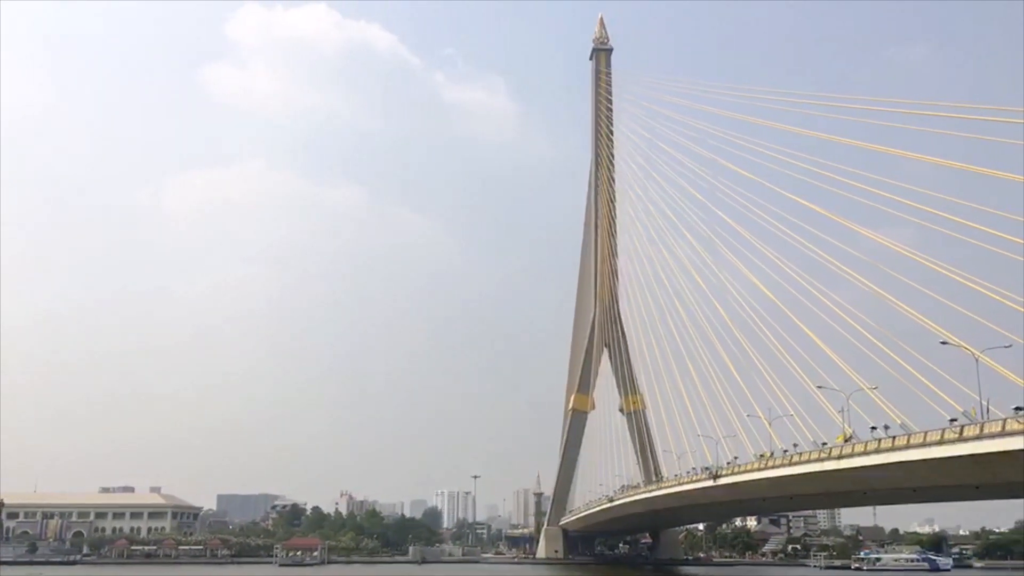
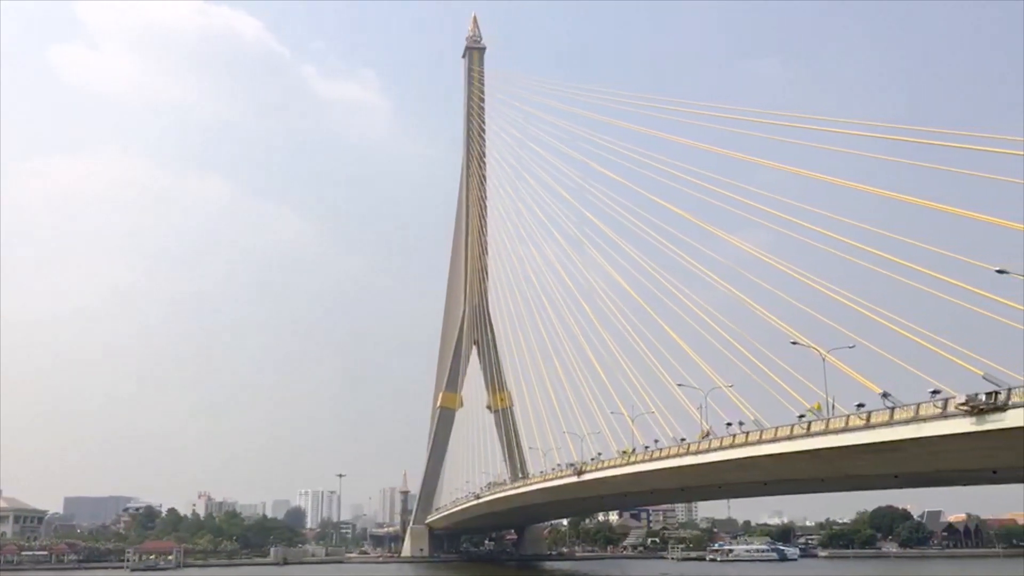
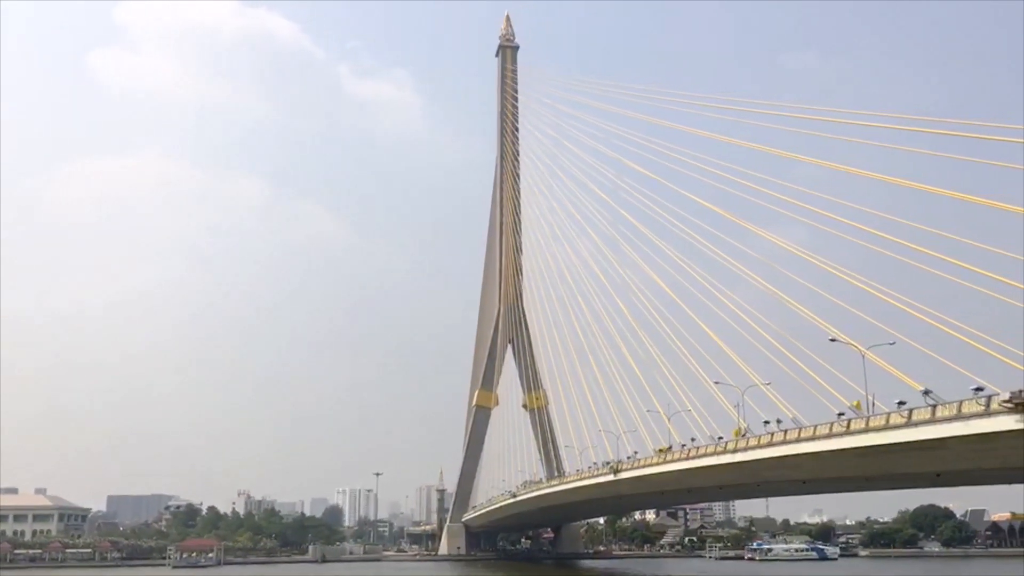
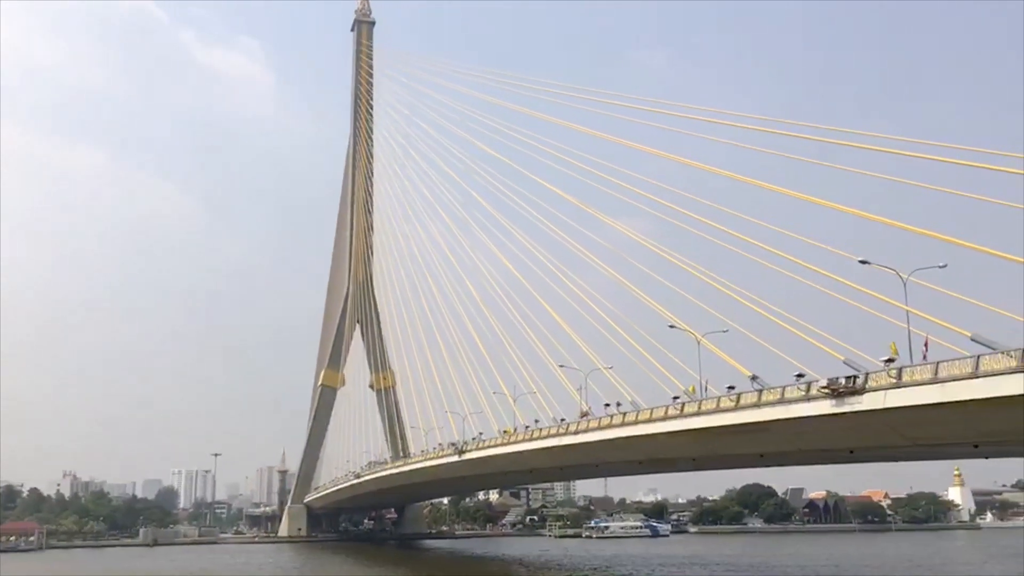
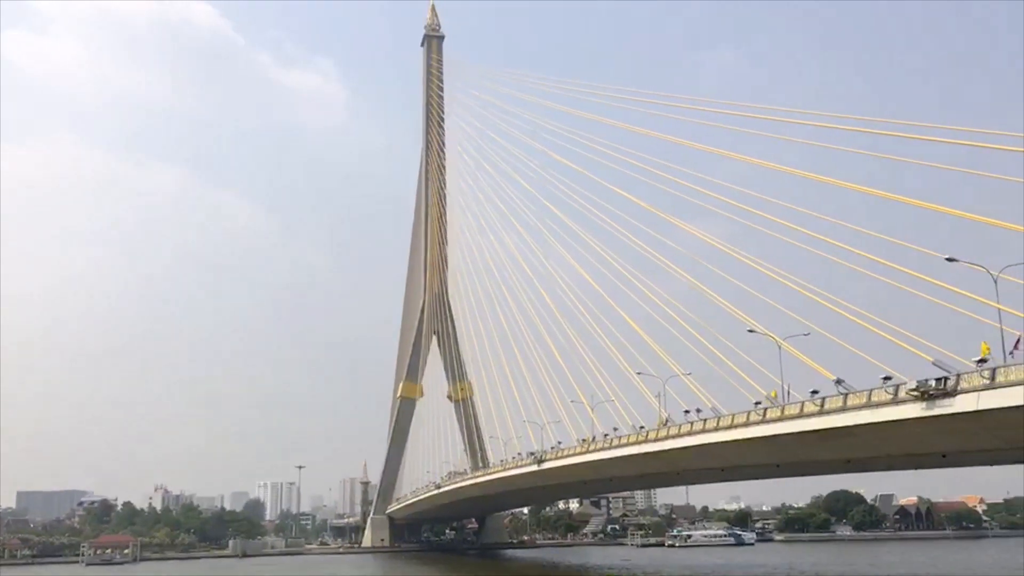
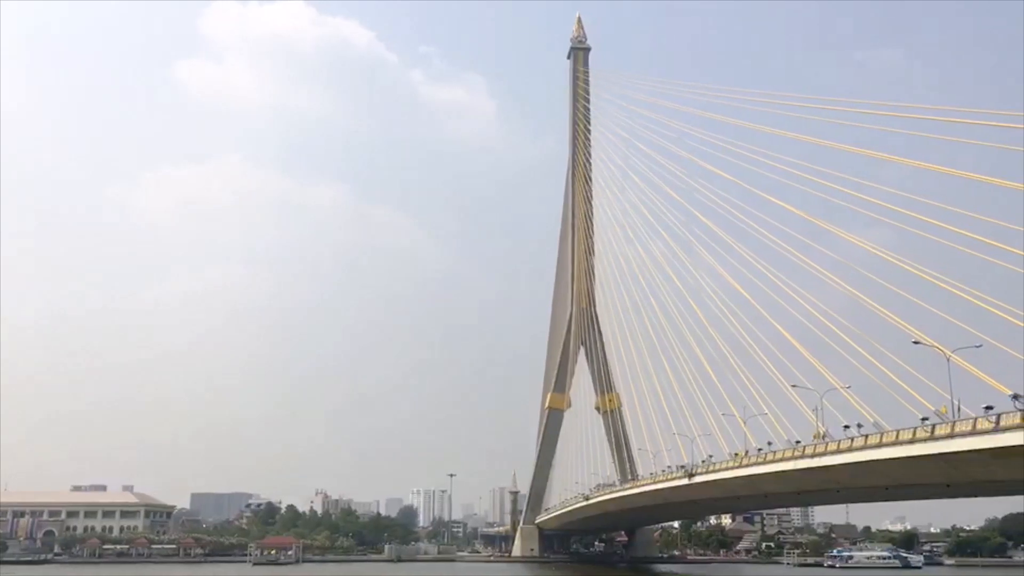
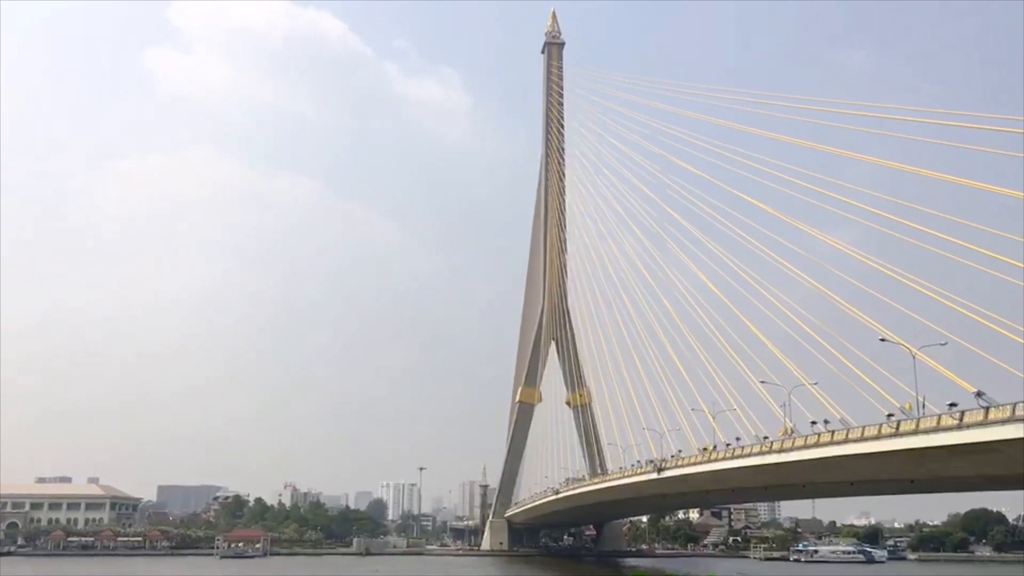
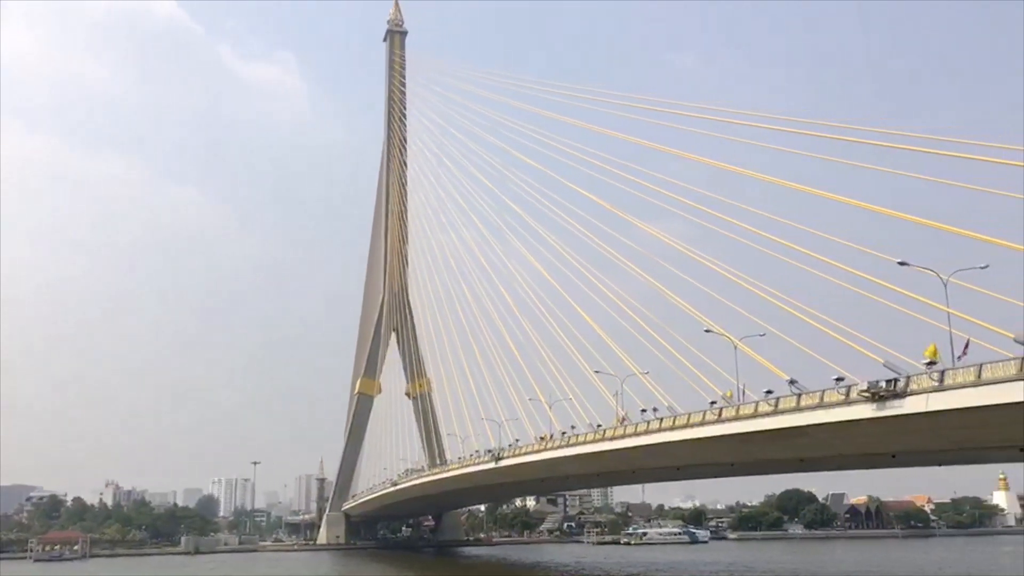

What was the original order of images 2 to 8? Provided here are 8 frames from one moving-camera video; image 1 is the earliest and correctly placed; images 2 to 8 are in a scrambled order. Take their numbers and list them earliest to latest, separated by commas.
6, 7, 3, 2, 5, 8, 4
